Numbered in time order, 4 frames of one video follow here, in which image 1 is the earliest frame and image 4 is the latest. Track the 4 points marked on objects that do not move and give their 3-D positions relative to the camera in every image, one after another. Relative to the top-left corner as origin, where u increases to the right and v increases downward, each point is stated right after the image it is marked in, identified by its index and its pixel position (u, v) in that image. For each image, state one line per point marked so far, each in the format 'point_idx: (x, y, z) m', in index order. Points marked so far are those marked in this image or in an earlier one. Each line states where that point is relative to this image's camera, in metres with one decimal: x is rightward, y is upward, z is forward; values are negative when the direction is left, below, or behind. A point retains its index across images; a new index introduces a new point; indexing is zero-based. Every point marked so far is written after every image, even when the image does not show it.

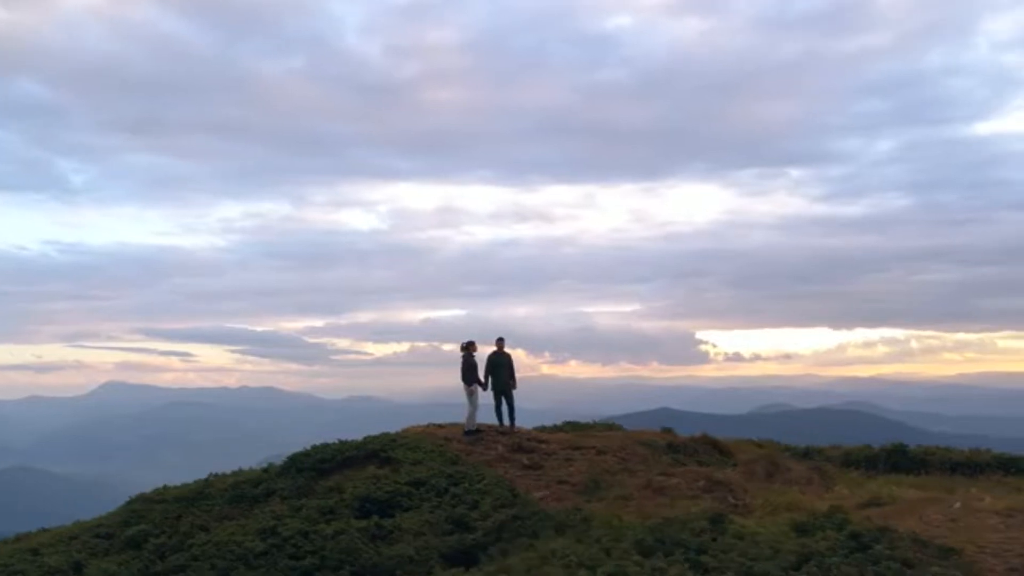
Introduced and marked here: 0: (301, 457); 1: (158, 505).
0: (-4.4, -3.6, +16.7) m
1: (-7.2, -4.5, +15.8) m
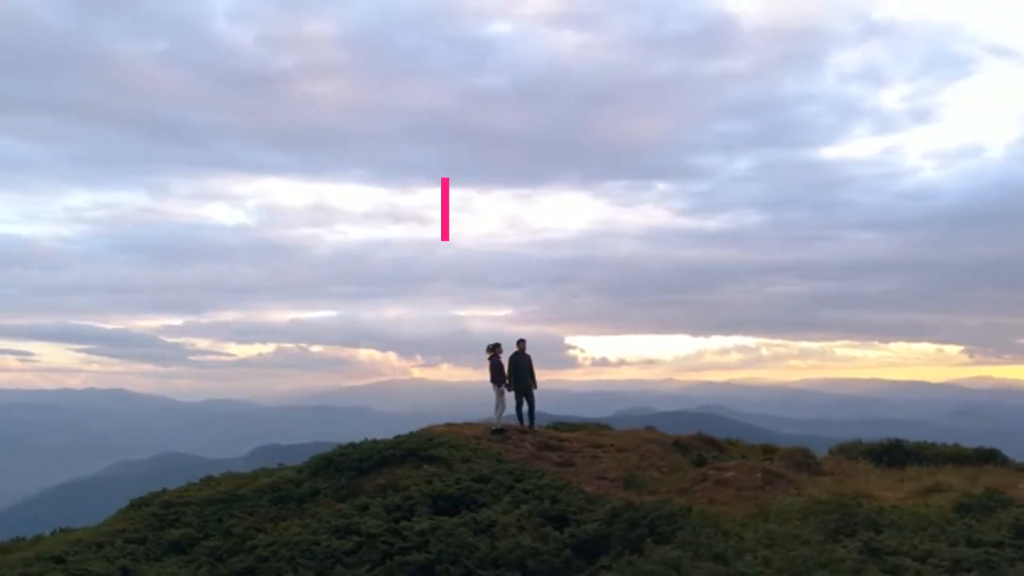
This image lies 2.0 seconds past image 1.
0: (-3.6, -3.6, +16.6) m
1: (-6.2, -4.3, +15.3) m
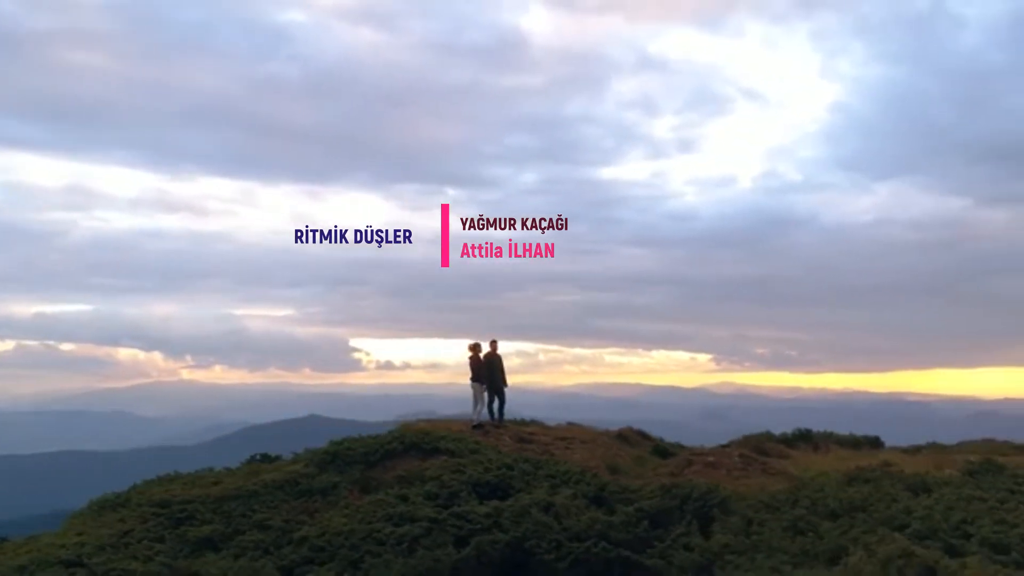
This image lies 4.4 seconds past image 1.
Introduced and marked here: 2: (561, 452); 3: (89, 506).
0: (-4.1, -3.7, +18.0) m
1: (-6.6, -4.5, +16.6) m
2: (+1.1, -4.0, +19.3) m
3: (-9.6, -5.0, +17.8) m
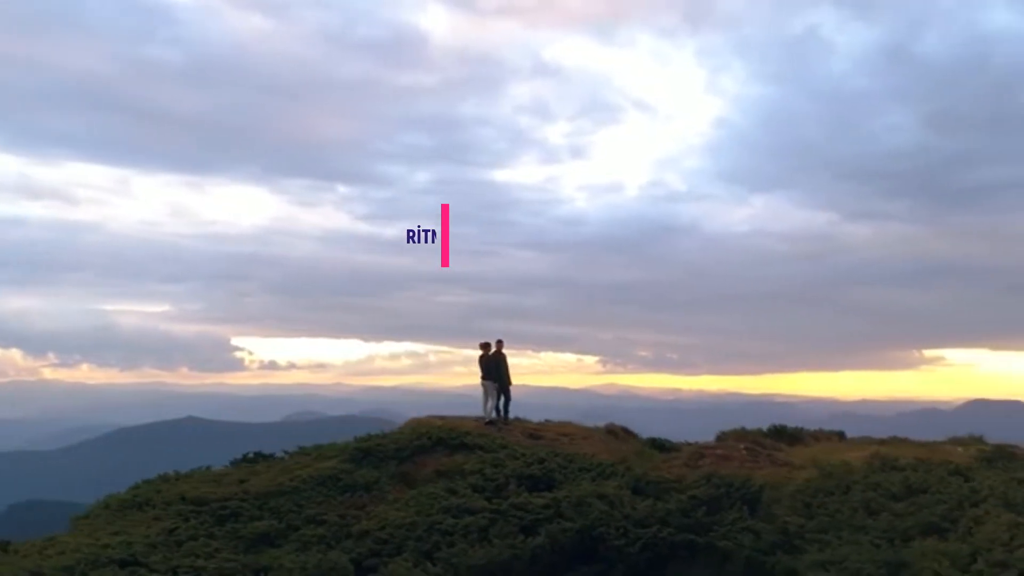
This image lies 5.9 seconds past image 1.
0: (-3.5, -3.7, +18.2) m
1: (-5.9, -4.4, +16.5) m
2: (+1.5, -4.1, +20.1) m
3: (-9.0, -4.8, +17.3) m
